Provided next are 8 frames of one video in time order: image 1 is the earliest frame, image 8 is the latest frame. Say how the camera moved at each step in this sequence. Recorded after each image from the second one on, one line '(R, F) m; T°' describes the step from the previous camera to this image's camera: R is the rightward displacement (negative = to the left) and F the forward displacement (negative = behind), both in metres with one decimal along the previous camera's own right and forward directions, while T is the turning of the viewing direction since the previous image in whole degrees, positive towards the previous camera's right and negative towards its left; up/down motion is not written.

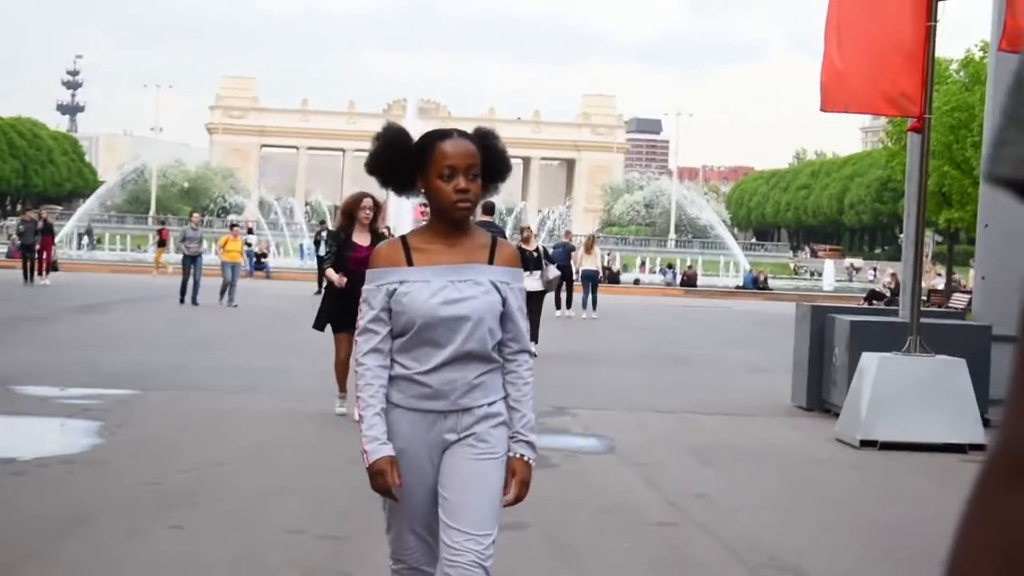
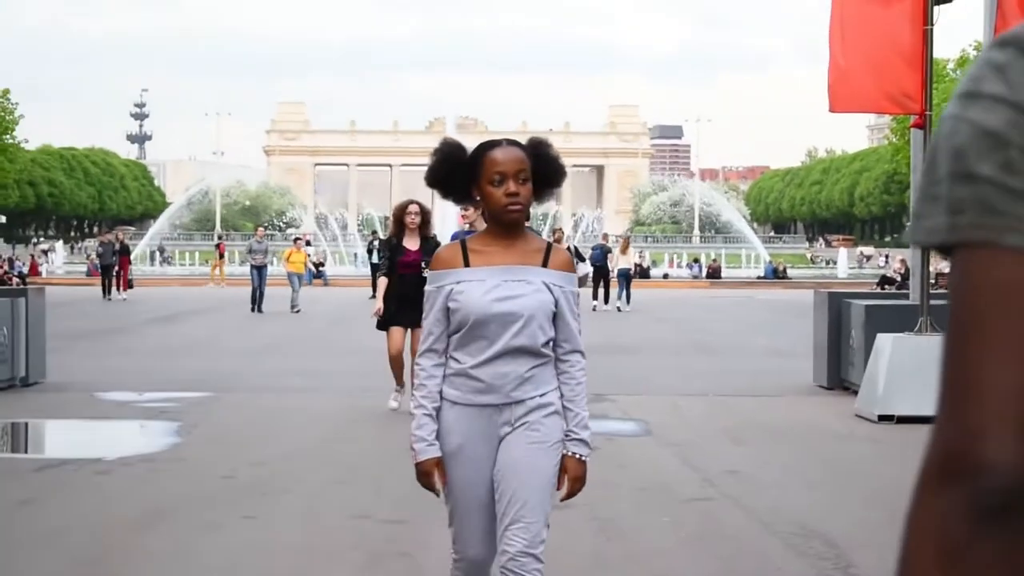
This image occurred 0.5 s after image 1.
(0.0, -0.5) m; -2°
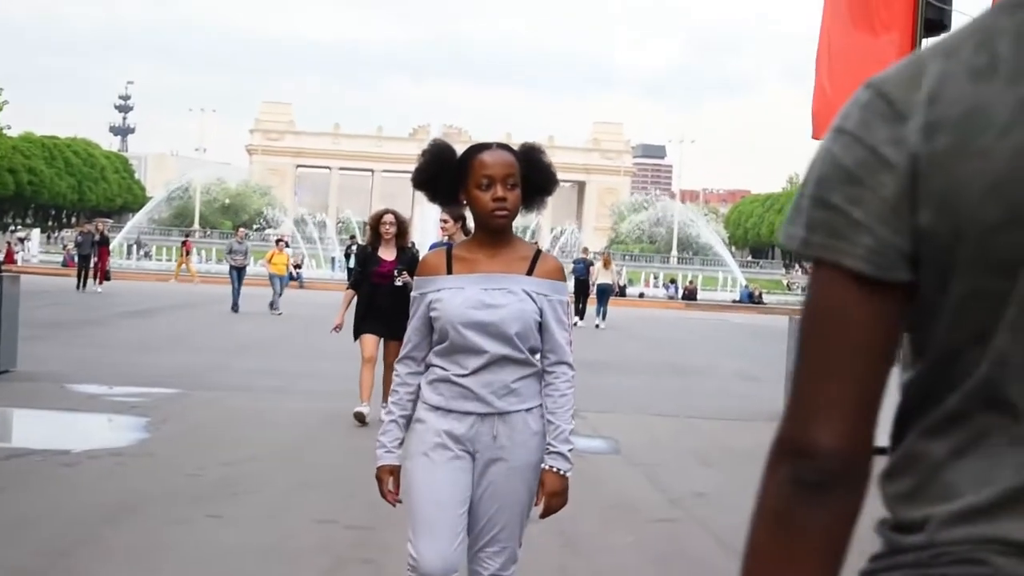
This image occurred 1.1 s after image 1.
(+0.1, 0.0) m; 0°
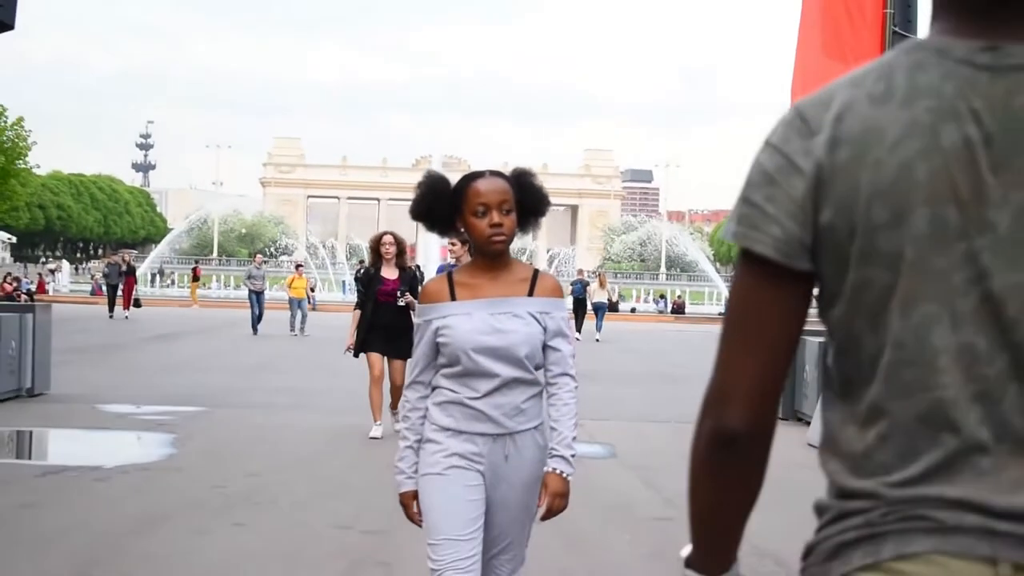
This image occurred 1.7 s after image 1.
(0.0, -0.5) m; 0°
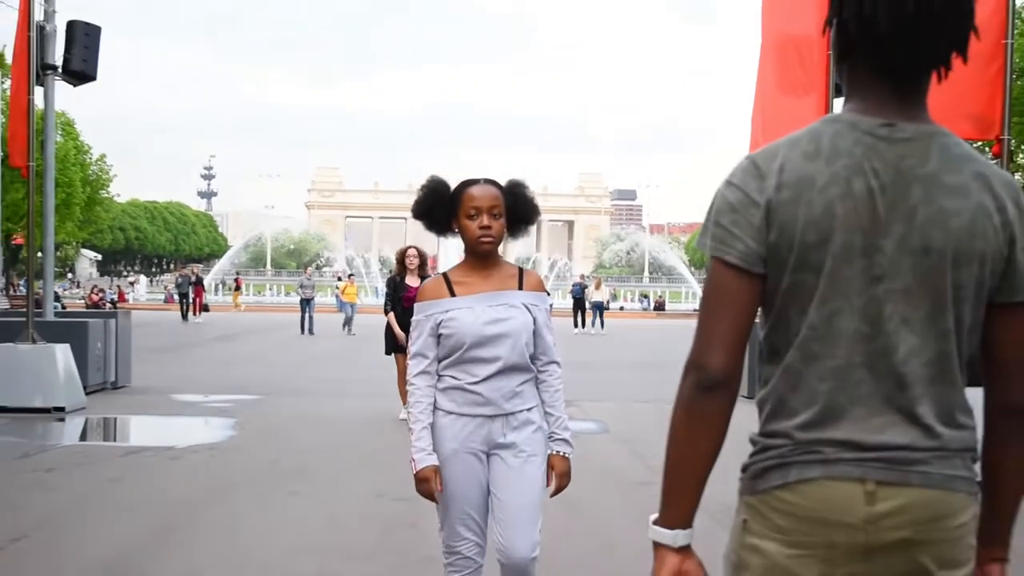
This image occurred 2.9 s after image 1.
(+0.2, -1.3) m; -2°
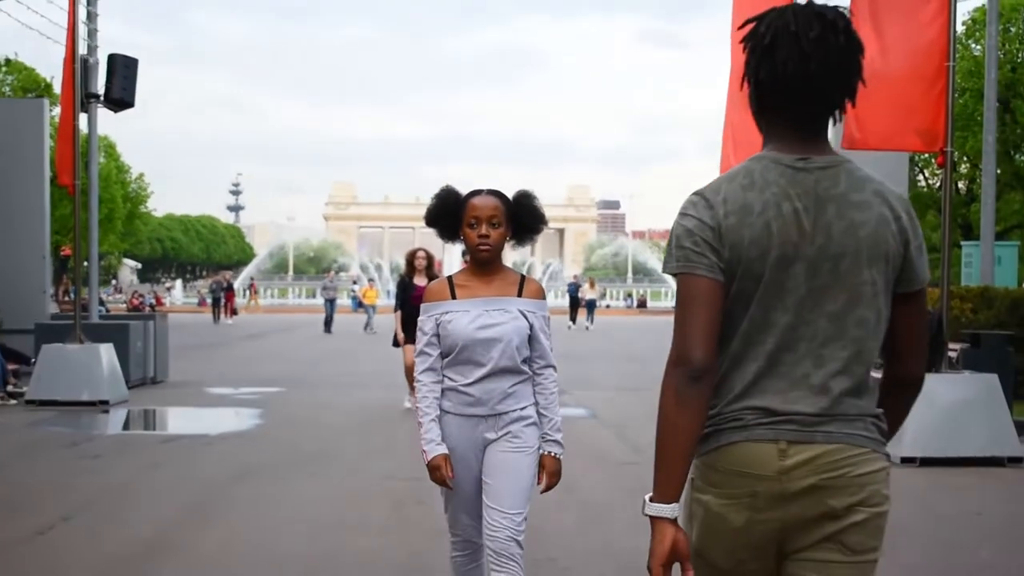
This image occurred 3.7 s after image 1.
(+0.1, -0.9) m; -1°
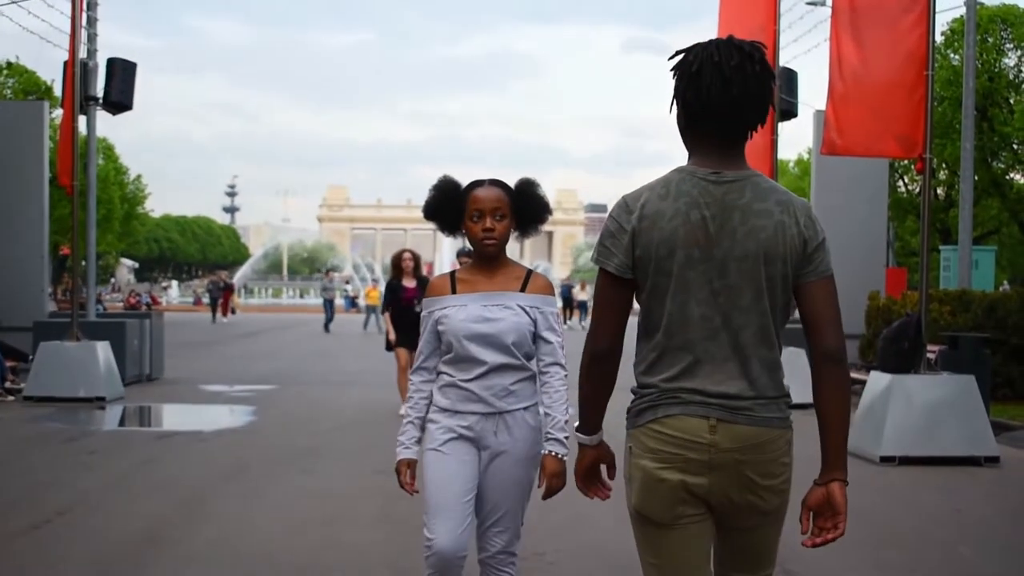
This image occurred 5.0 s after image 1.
(0.0, -0.2) m; 0°
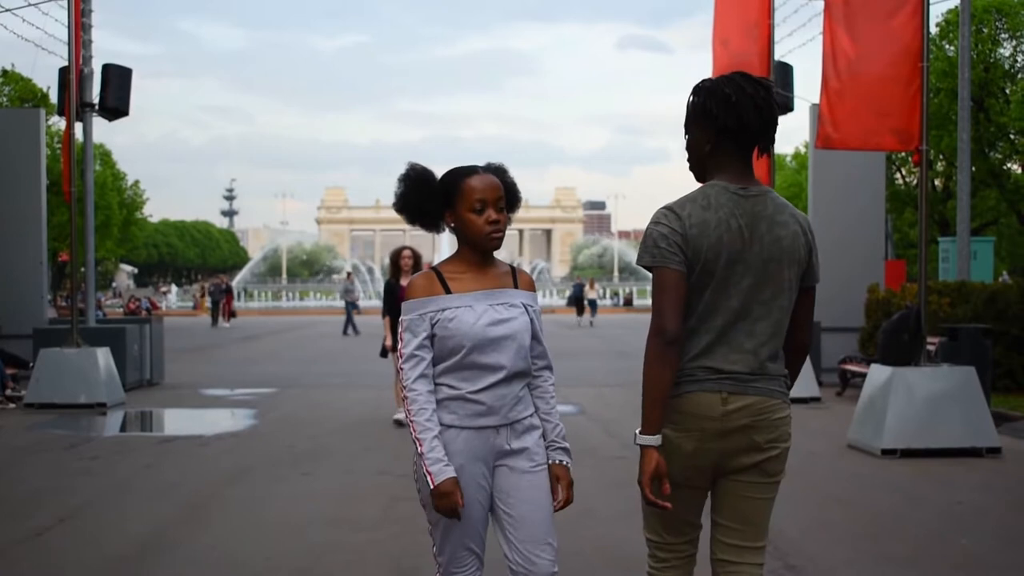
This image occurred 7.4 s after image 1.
(0.0, 0.0) m; 0°
